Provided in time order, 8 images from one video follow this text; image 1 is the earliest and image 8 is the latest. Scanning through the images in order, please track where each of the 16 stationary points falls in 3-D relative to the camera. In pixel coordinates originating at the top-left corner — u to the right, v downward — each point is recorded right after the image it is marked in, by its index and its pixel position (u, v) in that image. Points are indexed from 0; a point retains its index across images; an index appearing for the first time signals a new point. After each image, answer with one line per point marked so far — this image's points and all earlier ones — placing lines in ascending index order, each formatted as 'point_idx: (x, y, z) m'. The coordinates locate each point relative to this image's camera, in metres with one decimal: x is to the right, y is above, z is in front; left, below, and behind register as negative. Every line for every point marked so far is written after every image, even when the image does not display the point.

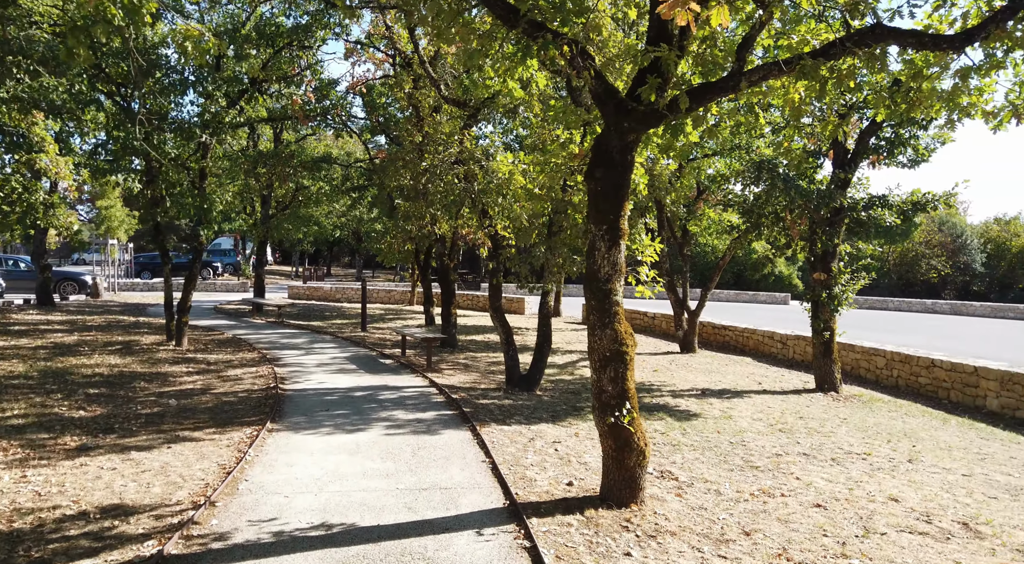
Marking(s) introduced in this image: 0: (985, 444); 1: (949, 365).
0: (+5.1, -1.8, +7.9) m
1: (+6.6, -1.3, +11.1) m
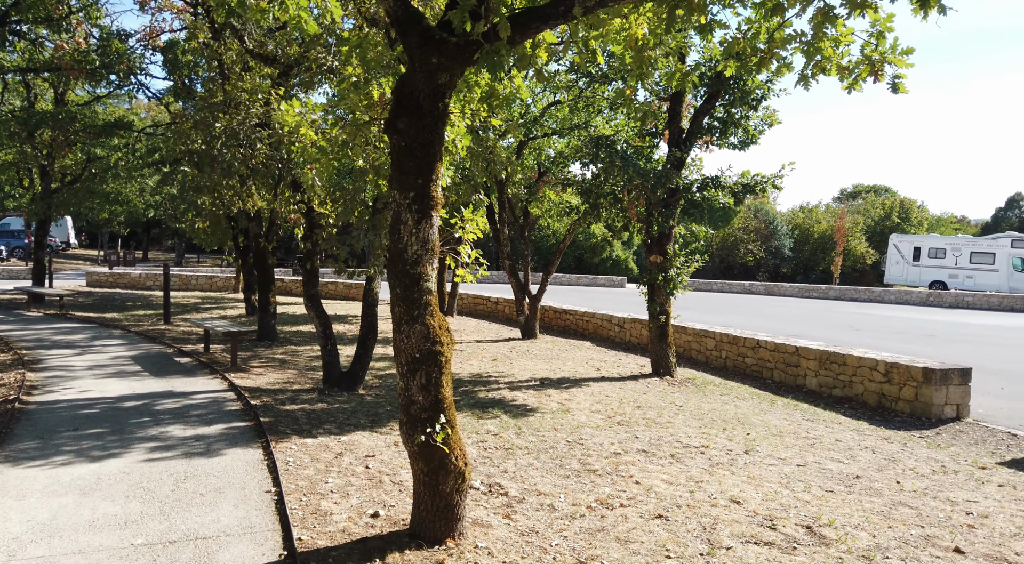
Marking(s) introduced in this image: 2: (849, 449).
0: (+3.3, -1.6, +8.0) m
1: (+4.1, -1.0, +11.4) m
2: (+3.2, -1.6, +6.9) m
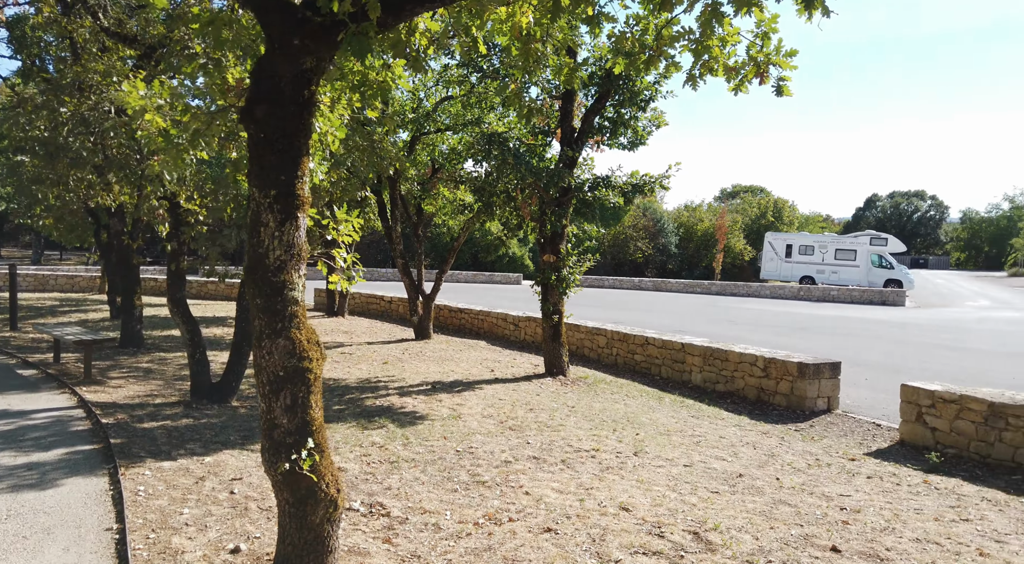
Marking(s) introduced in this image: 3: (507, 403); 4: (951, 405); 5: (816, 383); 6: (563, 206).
0: (+2.1, -1.6, +8.1) m
1: (+2.4, -1.0, +11.6) m
2: (+2.1, -1.6, +7.1) m
3: (-0.1, -1.3, +8.0) m
4: (+4.5, -1.2, +7.4) m
5: (+3.8, -1.3, +9.2) m
6: (+0.7, +1.0, +9.9) m
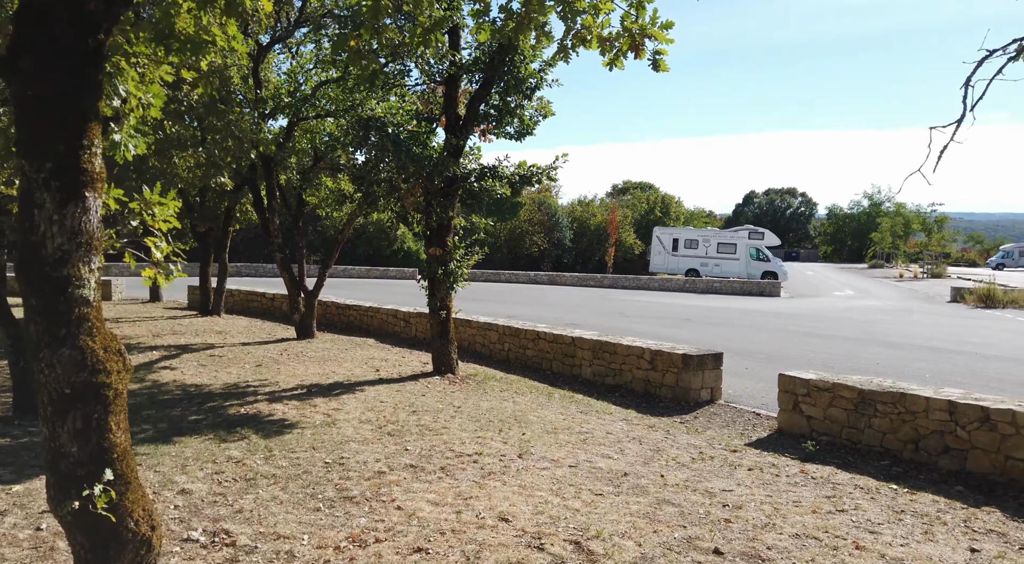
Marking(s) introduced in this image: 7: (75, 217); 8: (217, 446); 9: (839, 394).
0: (+0.8, -1.5, +8.0) m
1: (+0.6, -0.9, +11.5) m
2: (+1.0, -1.5, +6.9) m
3: (-1.3, -1.3, +7.6) m
4: (+3.3, -1.2, +7.6) m
5: (+2.4, -1.2, +9.3) m
6: (-0.8, +1.1, +9.5) m
7: (-1.5, +0.2, +2.6) m
8: (-2.2, -1.2, +5.4) m
9: (+3.4, -1.1, +7.5) m
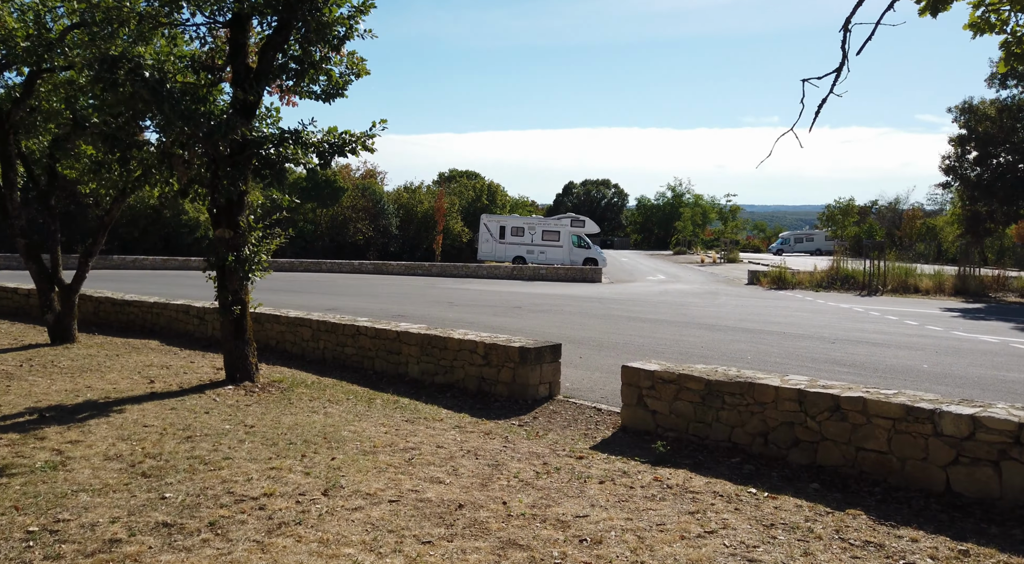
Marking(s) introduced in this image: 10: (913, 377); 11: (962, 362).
0: (-1.0, -1.4, +6.7) m
1: (-2.0, -0.7, +10.1) m
2: (-0.5, -1.4, +5.8) m
3: (-2.9, -1.2, +5.9) m
4: (+1.5, -1.0, +7.0) m
5: (+0.3, -1.0, +8.4) m
6: (-2.9, +1.2, +7.8) m
7: (-2.0, +0.2, +1.0) m
8: (-3.3, -1.2, +3.6) m
9: (+1.6, -1.0, +6.9) m
10: (+5.8, -1.4, +10.5) m
11: (+7.3, -1.4, +11.8) m
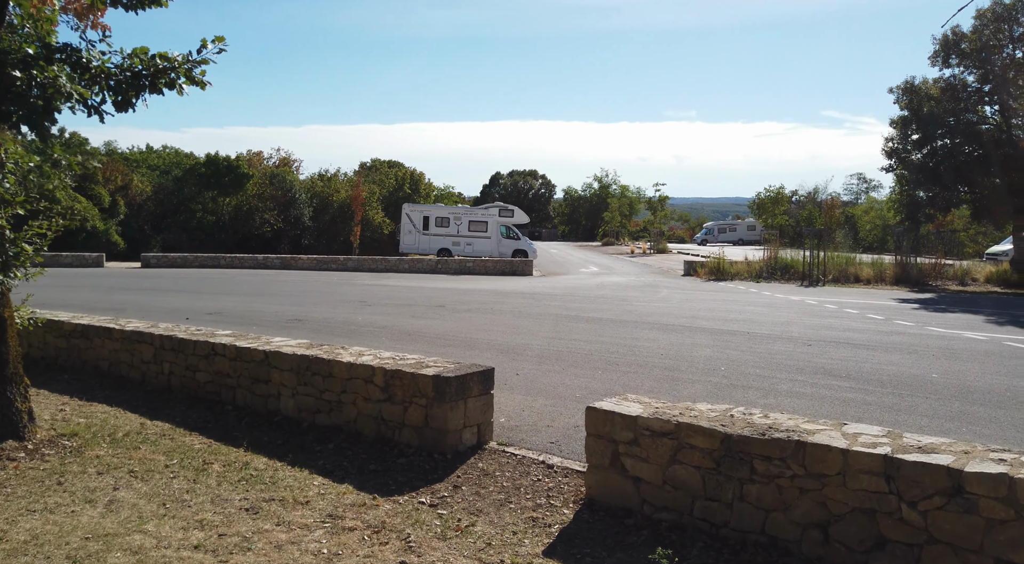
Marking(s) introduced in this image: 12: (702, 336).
0: (-1.5, -1.4, +4.0) m
1: (-2.9, -0.7, +7.3) m
2: (-0.9, -1.4, +3.1) m
3: (-3.3, -1.3, +3.0) m
4: (+0.9, -1.0, +4.5) m
5: (-0.4, -1.0, +5.8) m
6: (-3.6, +1.2, +4.8) m
7: (-1.9, +0.1, -1.8) m
8: (-3.5, -1.3, +0.6) m
9: (+1.1, -1.0, +4.4) m
10: (+4.9, -1.3, +8.4) m
11: (+6.2, -1.2, +9.9) m
12: (+3.4, -1.0, +13.0) m
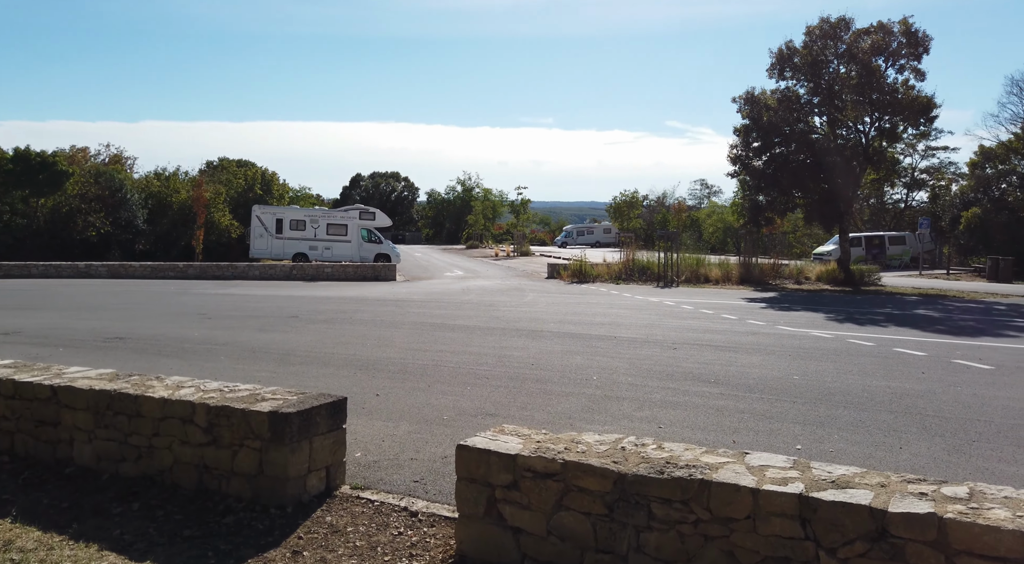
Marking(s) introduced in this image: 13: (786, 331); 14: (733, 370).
0: (-2.1, -1.5, +2.9) m
1: (-4.1, -0.9, +5.8) m
2: (-1.4, -1.5, +2.1) m
3: (-3.7, -1.4, +1.5) m
4: (+0.2, -1.1, +3.8) m
5: (-1.4, -1.1, +4.8) m
6: (-4.4, +1.0, +3.3) m
7: (-1.5, +0.1, -3.0) m
8: (-3.4, -1.4, -0.8) m
9: (+0.3, -1.0, +3.7) m
10: (+3.3, -1.4, +8.4) m
11: (+4.4, -1.3, +10.1) m
12: (+1.0, -1.0, +12.7) m
13: (+5.7, -1.0, +15.1) m
14: (+3.1, -1.2, +10.3) m
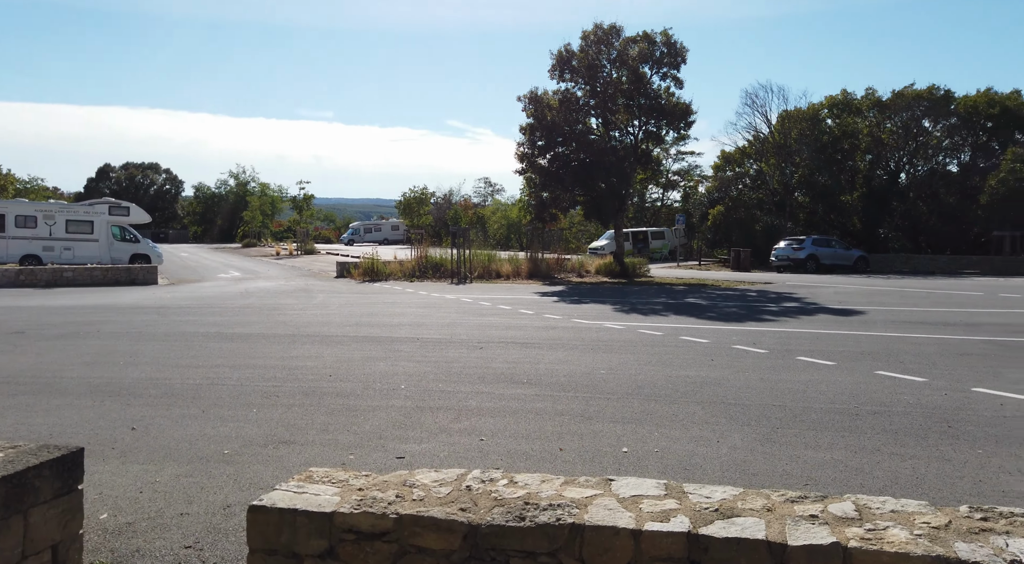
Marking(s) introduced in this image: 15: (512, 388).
0: (-2.5, -1.6, +1.4) m
1: (-5.2, -1.0, +3.6) m
2: (-1.6, -1.6, +0.9) m
3: (-3.6, -1.5, -0.4) m
4: (-0.6, -1.1, +2.9) m
5: (-2.4, -1.1, +3.4) m
6: (-4.8, +0.9, +1.1) m
7: (-0.2, 0.0, -4.0) m
8: (-2.7, -1.5, -2.5) m
9: (-0.4, -1.1, +2.9) m
10: (+1.1, -1.3, +8.2) m
11: (+1.7, -1.2, +10.2) m
12: (-2.3, -1.0, +11.7) m
13: (+1.5, -0.9, +15.3) m
14: (+0.4, -1.2, +10.0) m
15: (0.0, -1.3, +8.6) m
